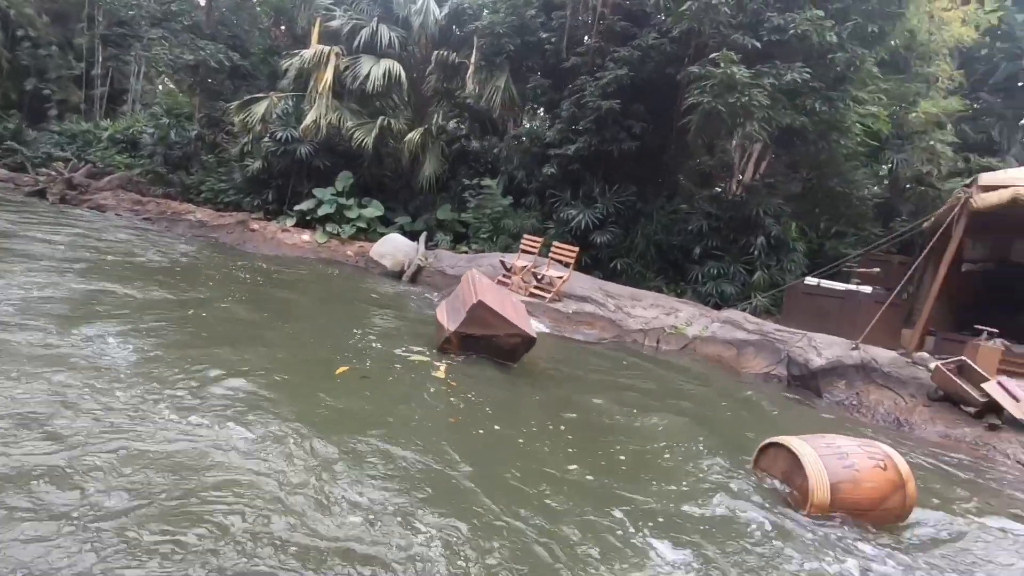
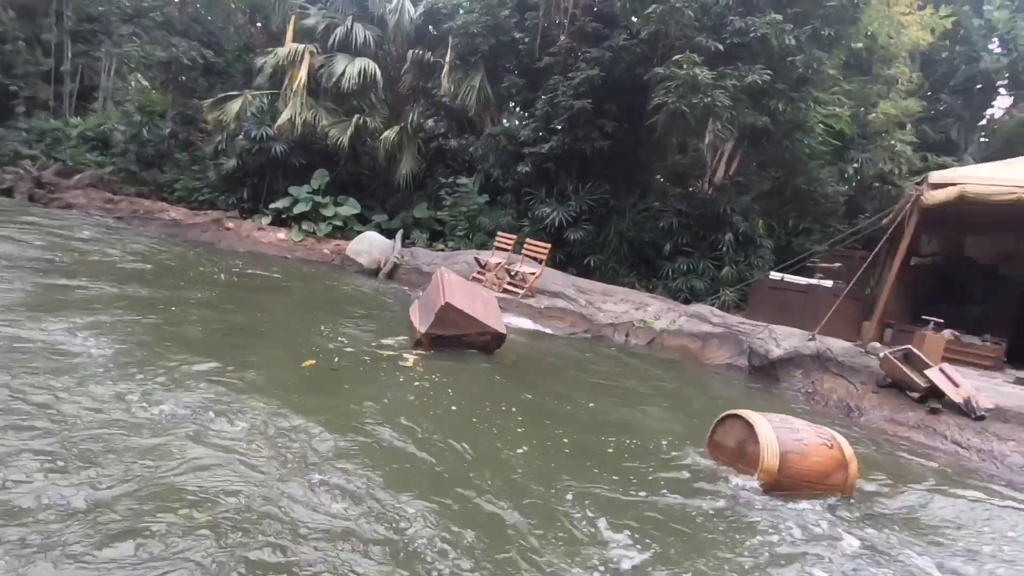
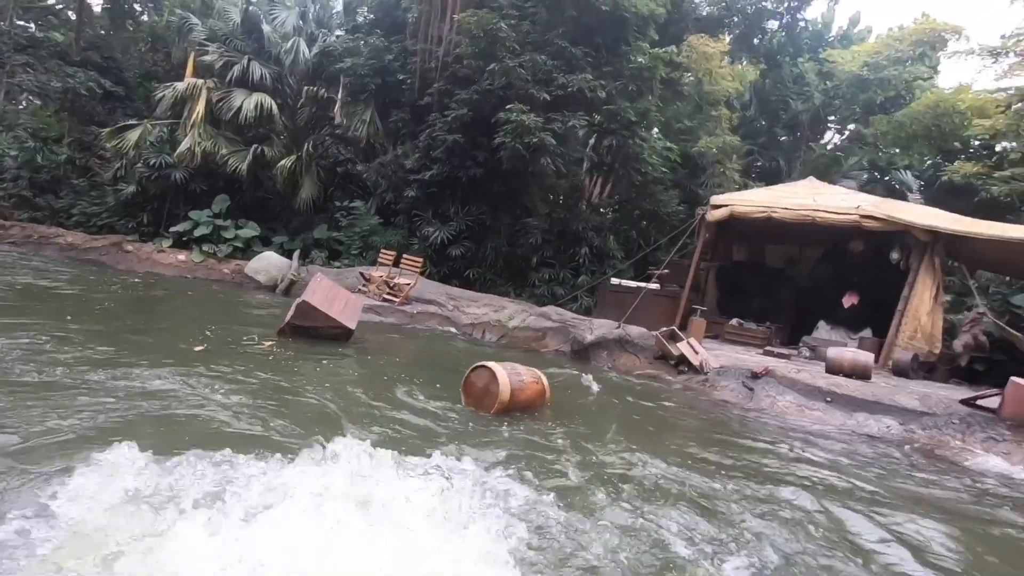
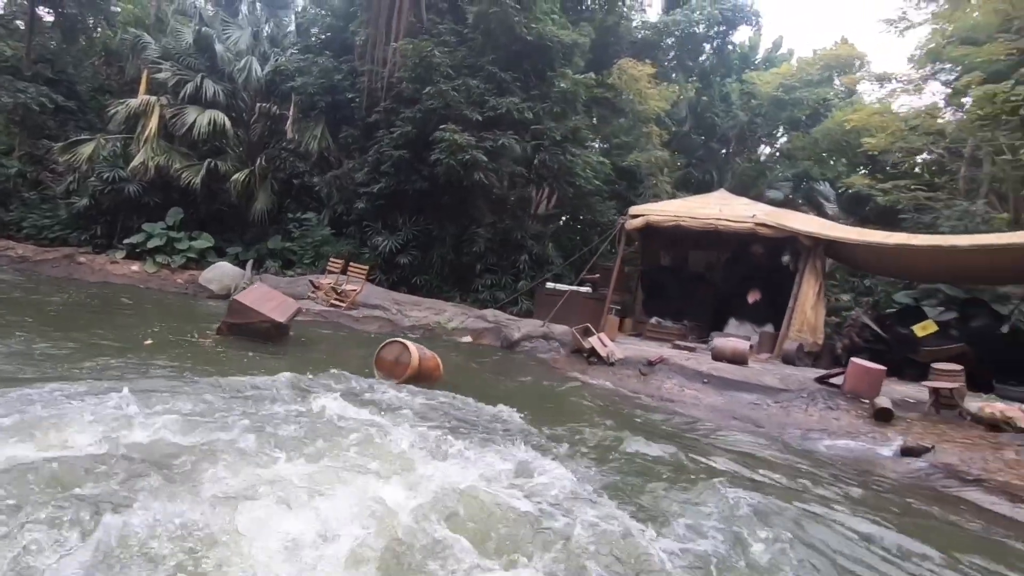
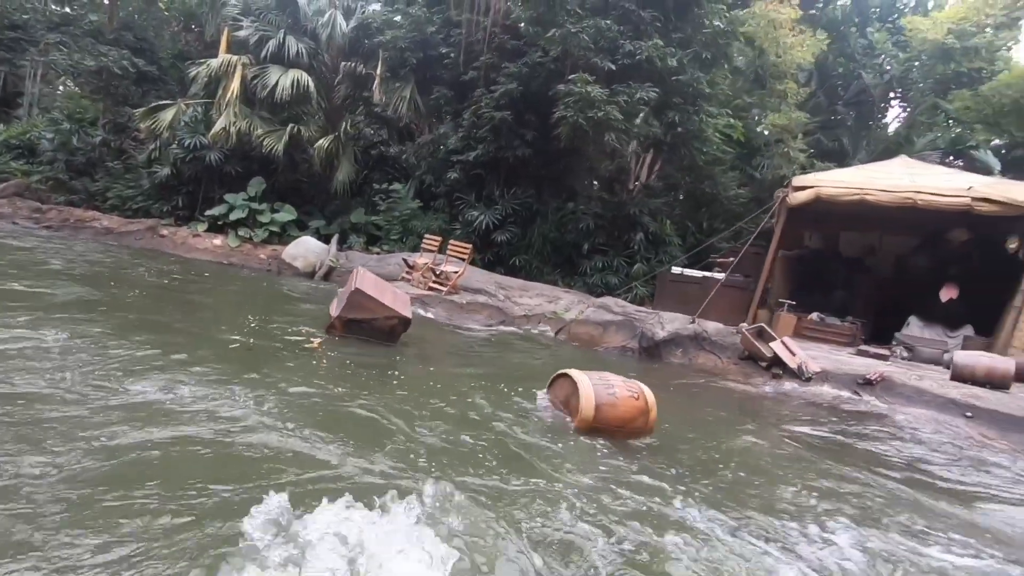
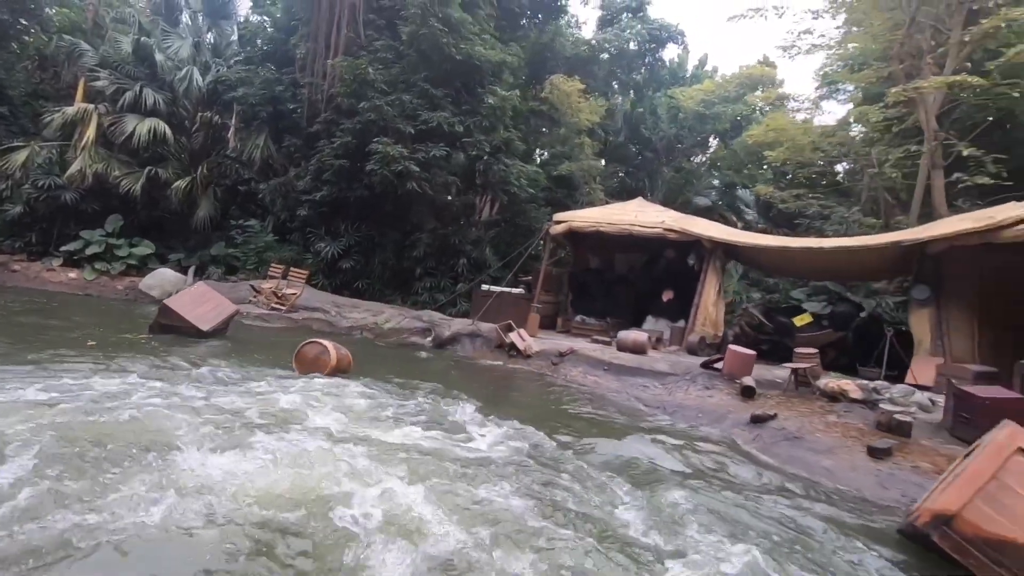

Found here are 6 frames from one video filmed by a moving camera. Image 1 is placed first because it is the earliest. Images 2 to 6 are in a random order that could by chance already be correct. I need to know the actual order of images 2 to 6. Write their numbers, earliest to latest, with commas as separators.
2, 5, 3, 4, 6
